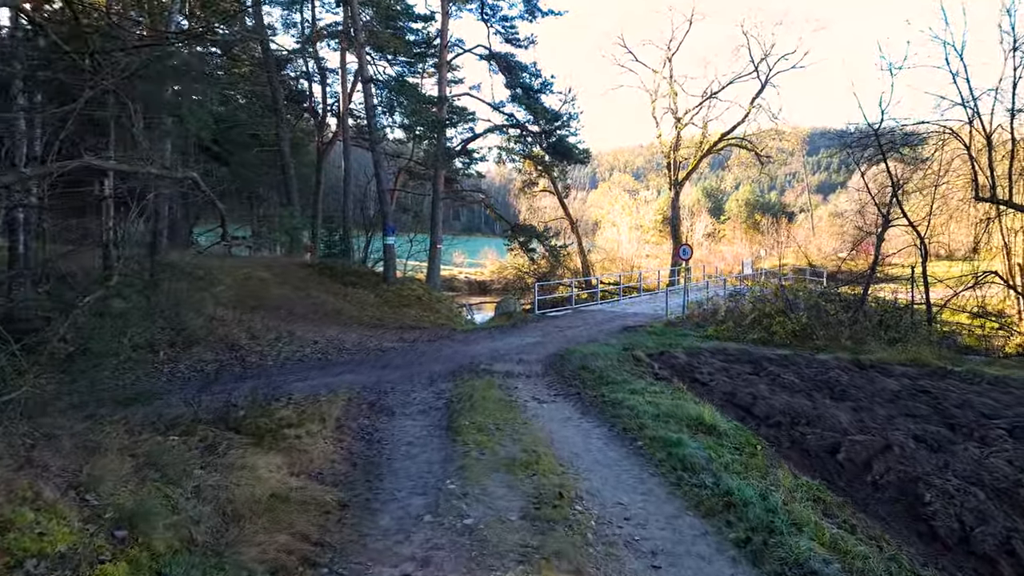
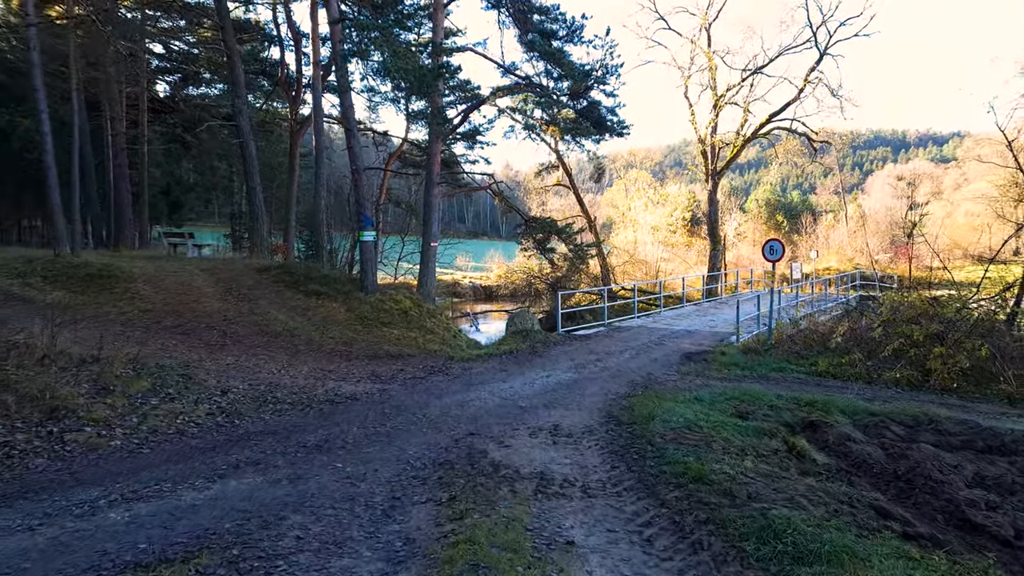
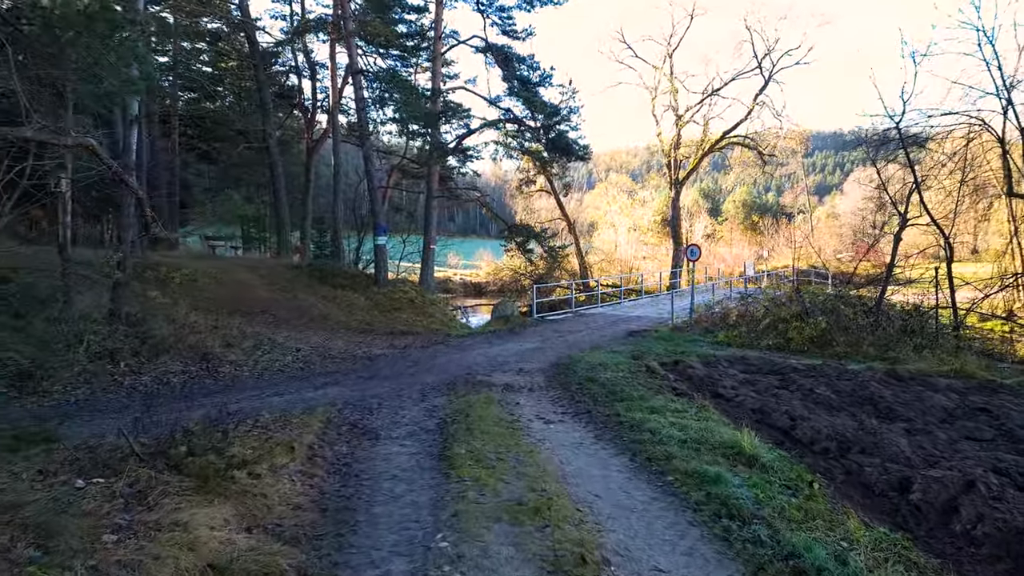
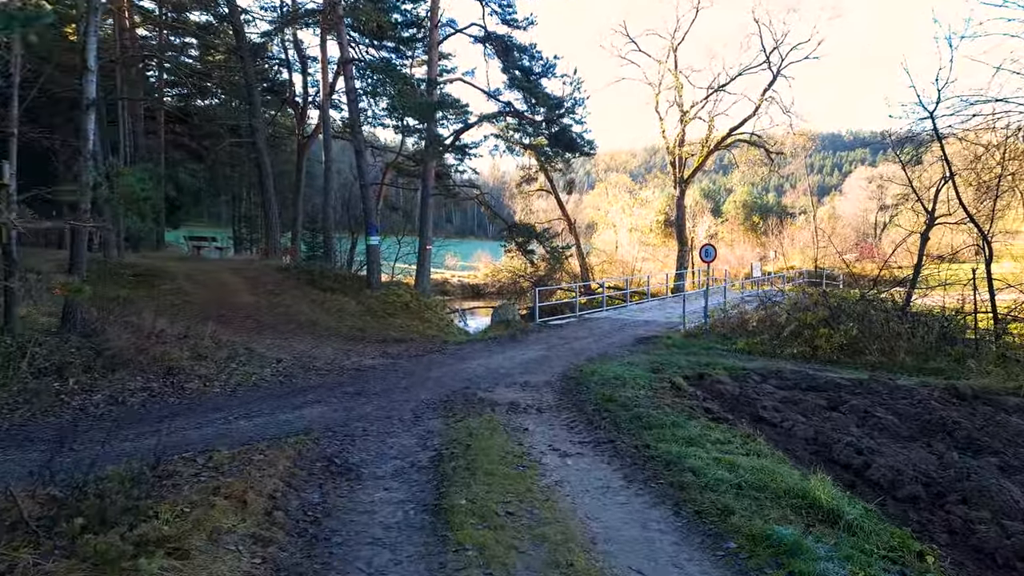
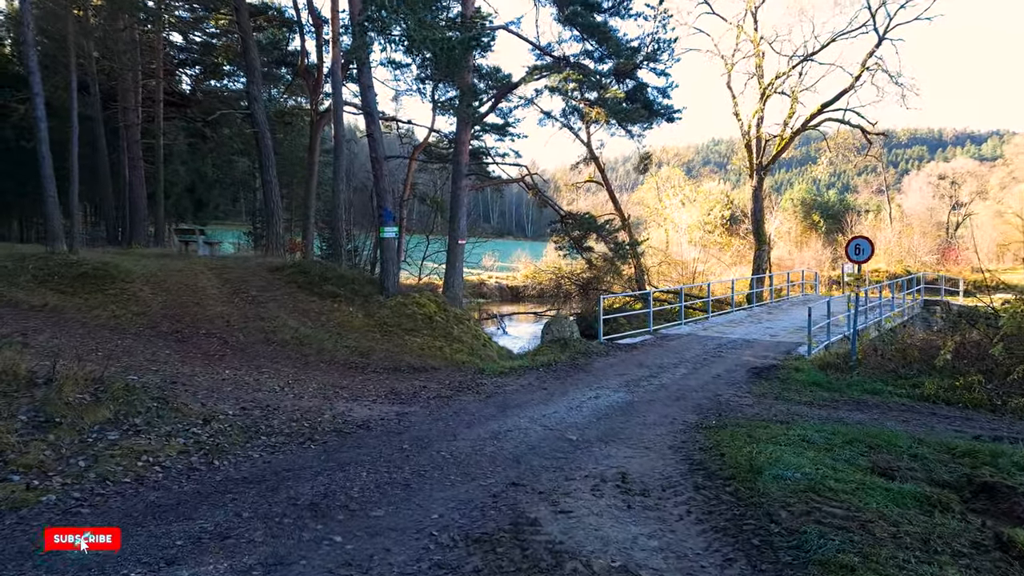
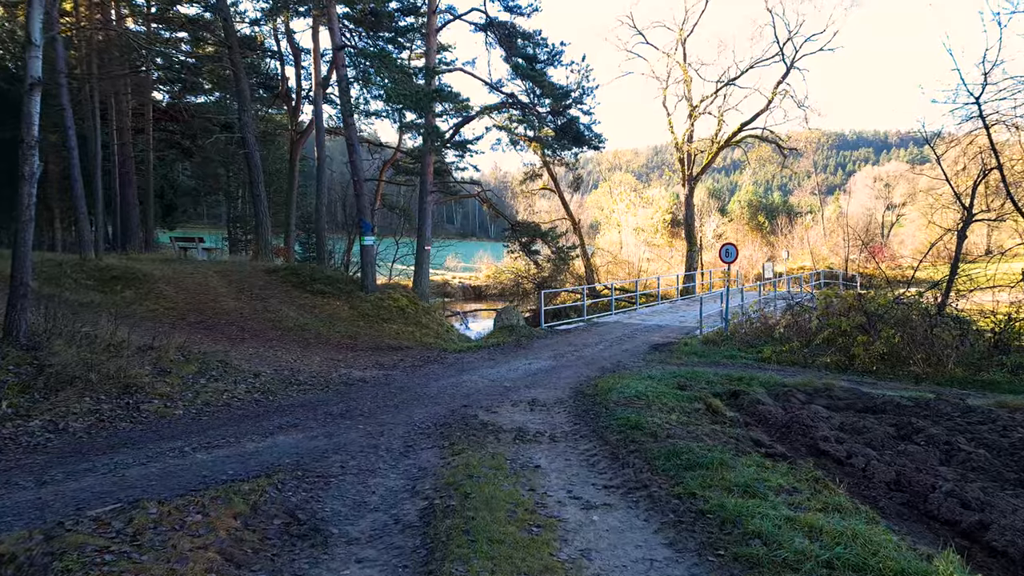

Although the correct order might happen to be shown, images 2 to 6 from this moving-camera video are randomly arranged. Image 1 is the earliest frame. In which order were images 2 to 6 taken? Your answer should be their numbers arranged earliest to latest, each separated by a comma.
3, 4, 6, 2, 5
